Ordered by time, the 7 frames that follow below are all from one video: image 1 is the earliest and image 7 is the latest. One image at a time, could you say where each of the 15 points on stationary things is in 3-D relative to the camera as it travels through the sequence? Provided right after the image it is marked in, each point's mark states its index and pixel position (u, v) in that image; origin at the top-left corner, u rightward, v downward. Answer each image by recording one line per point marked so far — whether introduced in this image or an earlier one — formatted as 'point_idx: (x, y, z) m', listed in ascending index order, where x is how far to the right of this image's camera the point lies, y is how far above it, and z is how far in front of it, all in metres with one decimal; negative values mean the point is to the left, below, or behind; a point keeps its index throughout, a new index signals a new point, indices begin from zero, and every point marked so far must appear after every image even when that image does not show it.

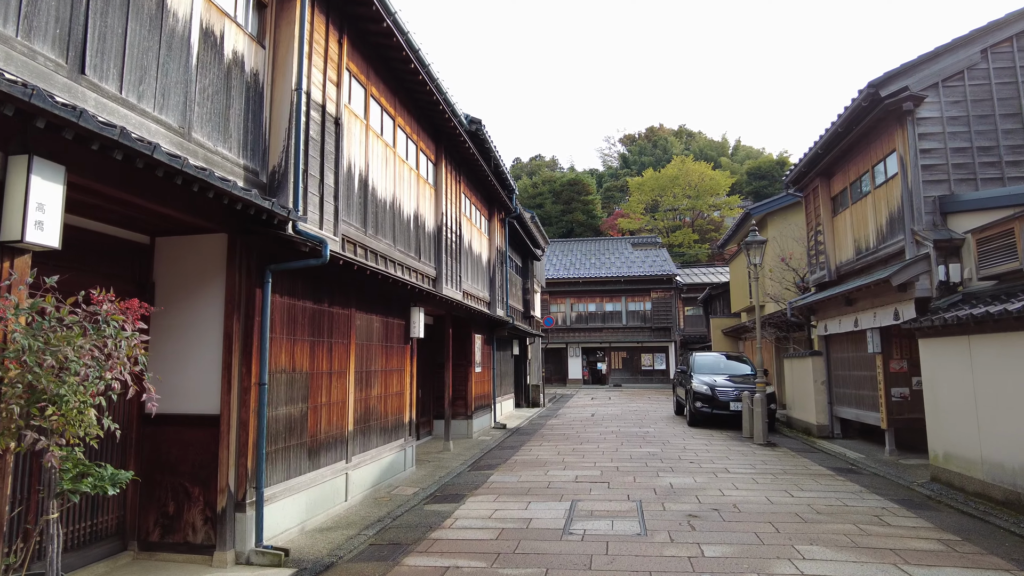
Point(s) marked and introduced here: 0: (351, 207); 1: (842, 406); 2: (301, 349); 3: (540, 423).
0: (-1.9, +0.9, +7.4) m
1: (+6.3, -2.3, +12.4) m
2: (-2.1, -0.6, +6.4) m
3: (+0.7, -3.5, +16.8) m
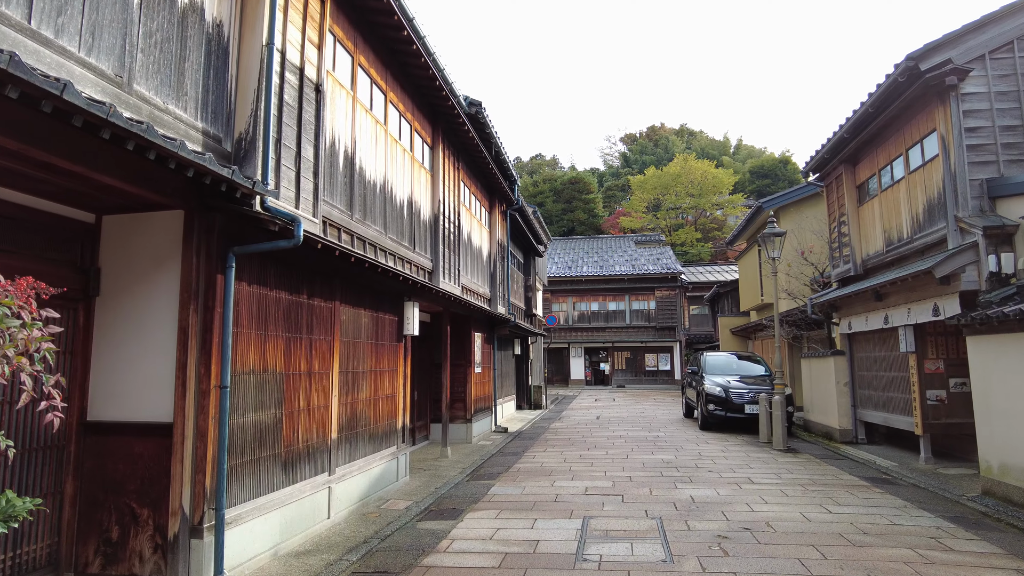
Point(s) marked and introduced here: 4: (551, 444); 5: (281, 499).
0: (-1.8, +1.0, +6.6) m
1: (+6.4, -2.2, +11.6) m
2: (-2.1, -0.5, +5.6) m
3: (+0.8, -3.4, +15.9) m
4: (+0.8, -3.1, +12.7) m
5: (-2.0, -1.8, +5.6) m
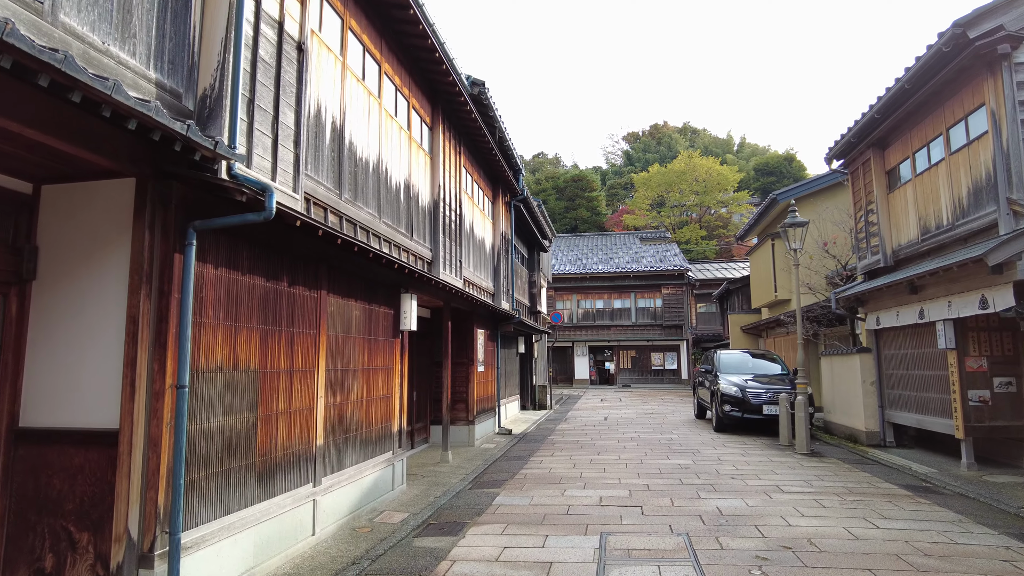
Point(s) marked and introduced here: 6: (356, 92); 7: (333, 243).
0: (-1.8, +1.2, +5.8) m
1: (+6.5, -2.1, +10.8) m
2: (-2.0, -0.4, +4.9) m
3: (+0.9, -3.3, +15.2) m
4: (+0.8, -3.0, +11.9) m
5: (-1.9, -1.7, +4.9) m
6: (-1.7, +2.1, +6.9) m
7: (-1.6, +0.4, +5.7) m
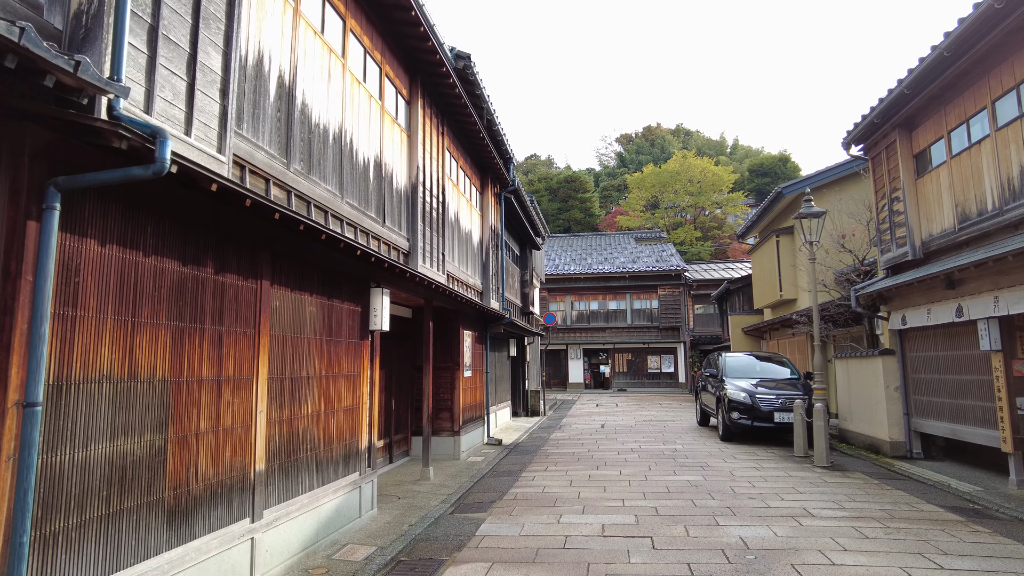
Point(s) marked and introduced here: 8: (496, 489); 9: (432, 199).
0: (-1.9, +1.2, +4.7) m
1: (+6.3, -2.0, +9.8) m
2: (-2.1, -0.3, +3.8) m
3: (+0.7, -3.3, +14.1) m
4: (+0.7, -2.9, +10.9) m
5: (-2.0, -1.6, +3.7) m
6: (-1.8, +2.2, +5.8) m
7: (-1.7, +0.5, +4.6) m
8: (-0.2, -2.7, +8.7) m
9: (-1.1, +1.3, +9.2) m
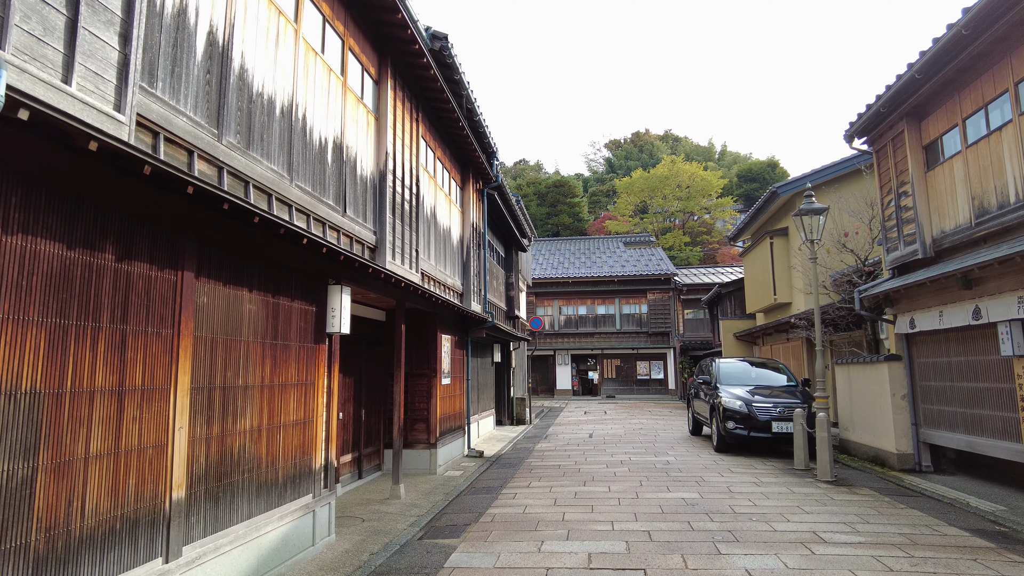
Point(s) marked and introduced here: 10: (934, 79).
0: (-2.1, +1.3, +4.0) m
1: (+6.0, -2.0, +9.1) m
2: (-2.3, -0.2, +3.0) m
3: (+0.3, -3.3, +13.3) m
4: (+0.4, -2.9, +10.1) m
5: (-2.2, -1.6, +2.9) m
6: (-2.0, +2.2, +5.0) m
7: (-1.9, +0.5, +3.8) m
8: (-0.5, -2.7, +7.9) m
9: (-1.4, +1.3, +8.4) m
10: (+5.4, +2.7, +8.3) m
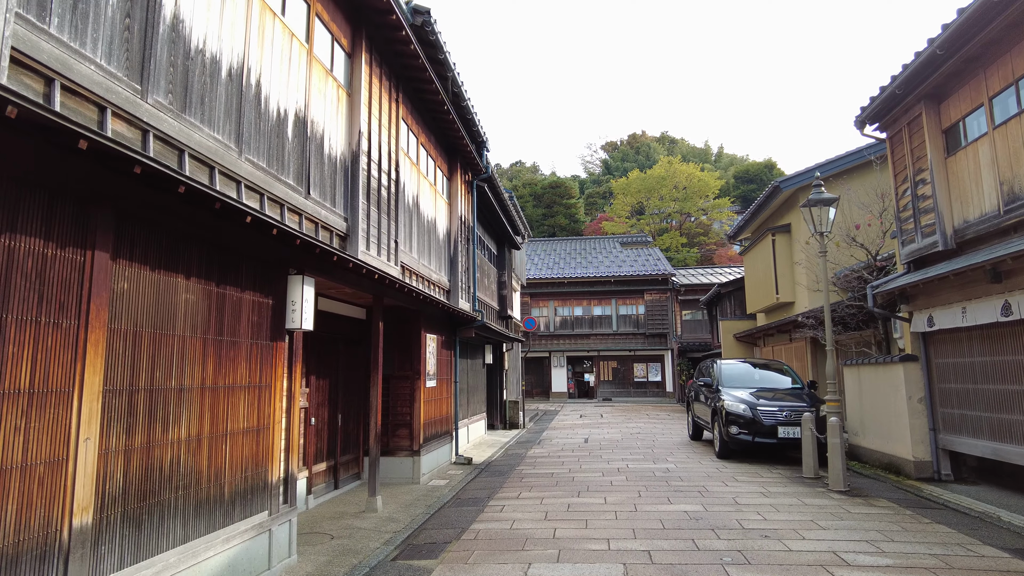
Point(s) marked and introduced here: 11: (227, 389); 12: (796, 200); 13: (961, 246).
0: (-2.2, +1.4, +3.3) m
1: (+5.9, -1.9, +8.5) m
2: (-2.4, -0.2, +2.3) m
3: (+0.1, -3.3, +12.6) m
4: (+0.2, -2.9, +9.4) m
5: (-2.3, -1.5, +2.2) m
6: (-2.1, +2.3, +4.3) m
7: (-2.0, +0.6, +3.1) m
8: (-0.6, -2.6, +7.2) m
9: (-1.6, +1.4, +7.7) m
10: (+5.3, +2.7, +7.6) m
11: (-2.1, -0.7, +4.7) m
12: (+7.2, +2.2, +16.3) m
13: (+5.7, +0.5, +8.1) m
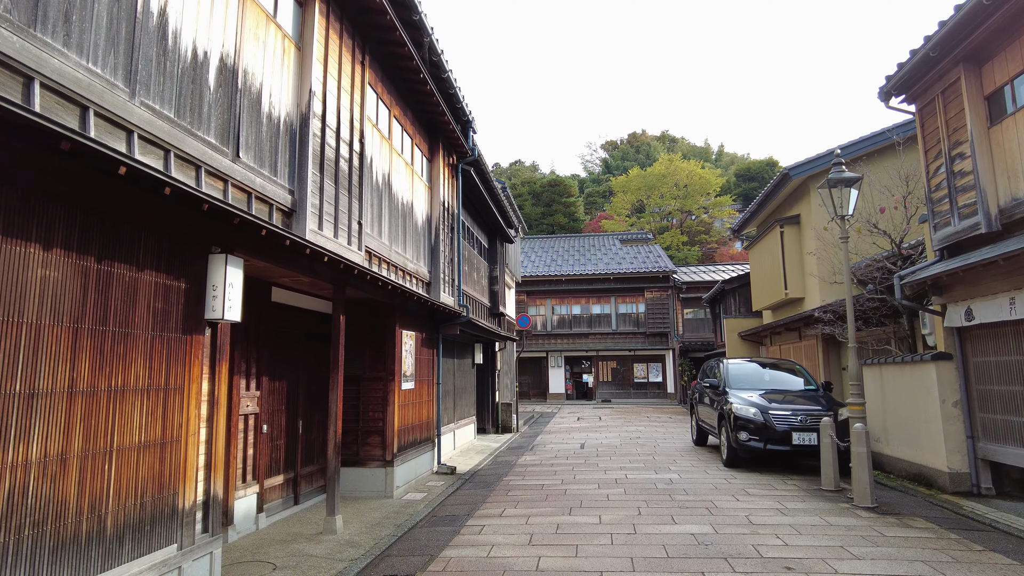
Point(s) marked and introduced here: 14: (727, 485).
0: (-2.4, +1.5, +2.2) m
1: (+5.7, -1.8, +7.4) m
2: (-2.6, 0.0, +1.2) m
3: (-0.1, -3.1, +11.6) m
4: (0.0, -2.7, +8.3) m
5: (-2.5, -1.3, +1.2) m
6: (-2.3, +2.4, +3.3) m
7: (-2.2, +0.8, +2.1) m
8: (-0.8, -2.5, +6.2) m
9: (-1.8, +1.5, +6.7) m
10: (+5.1, +2.9, +6.6) m
11: (-2.3, -0.6, +3.7) m
12: (+7.0, +2.4, +15.3) m
13: (+5.4, +0.7, +7.1) m
14: (+3.0, -2.7, +8.9) m
